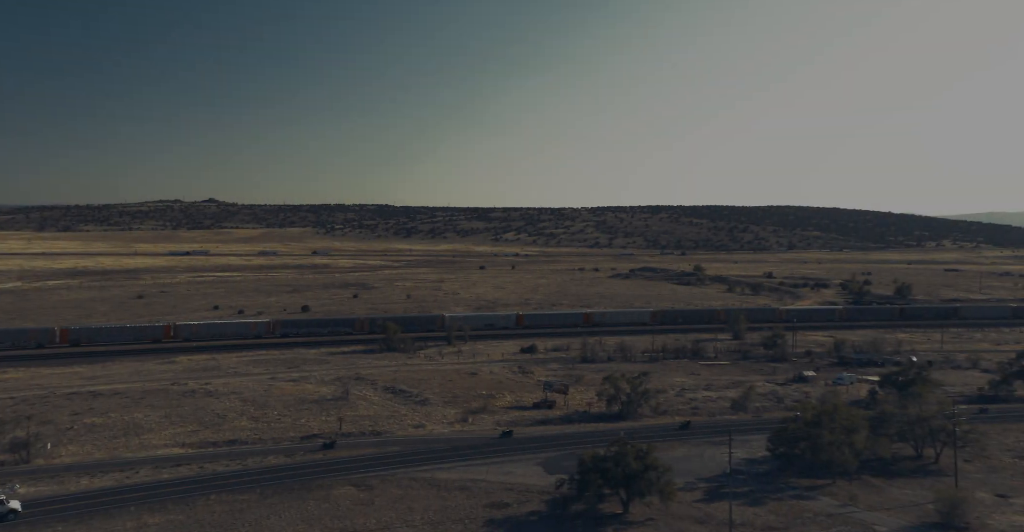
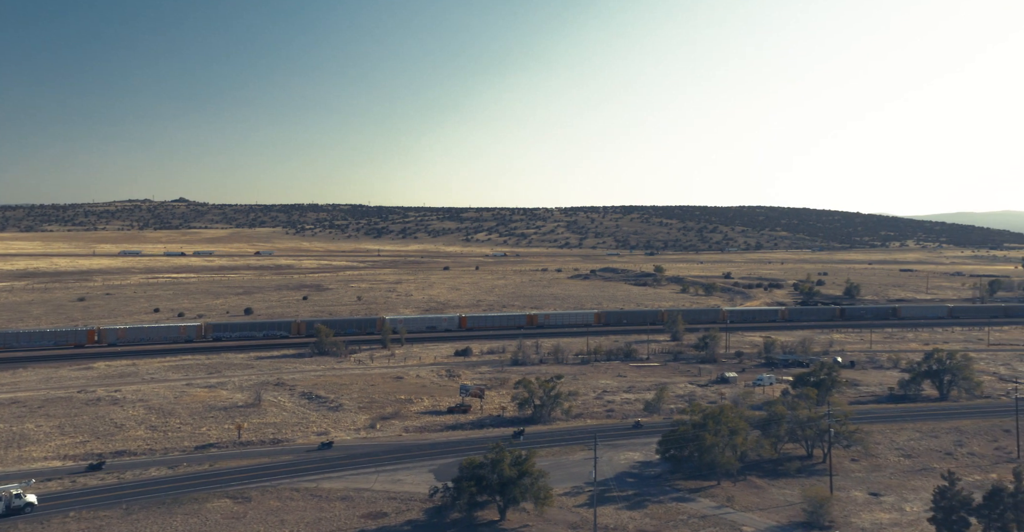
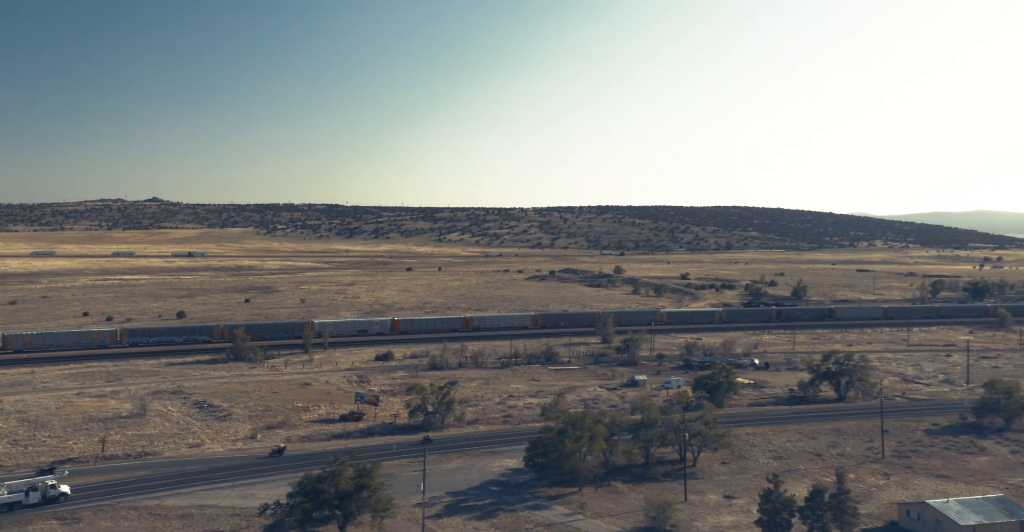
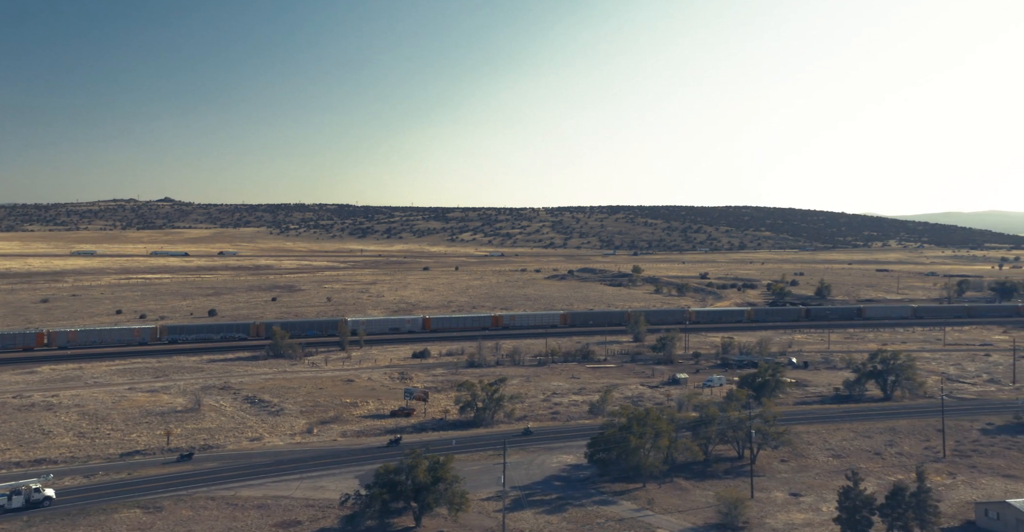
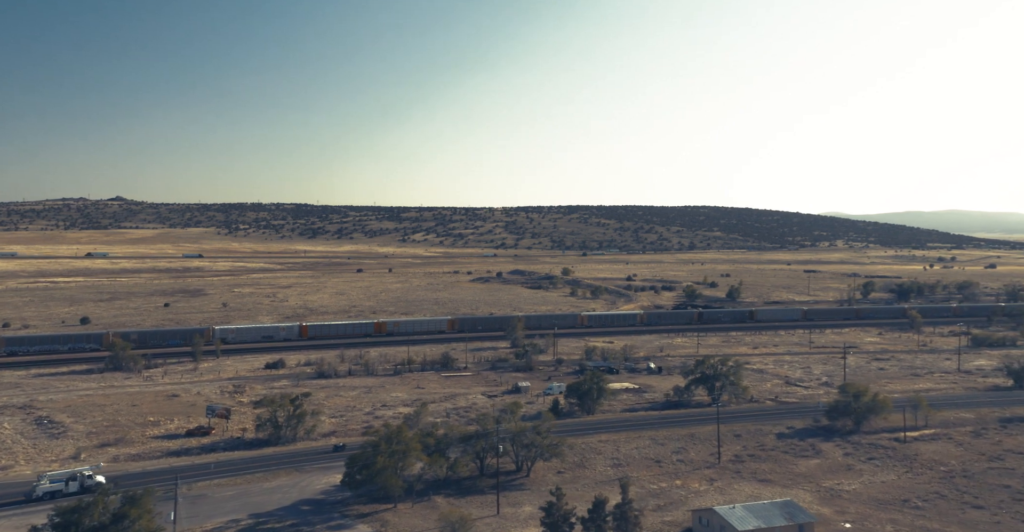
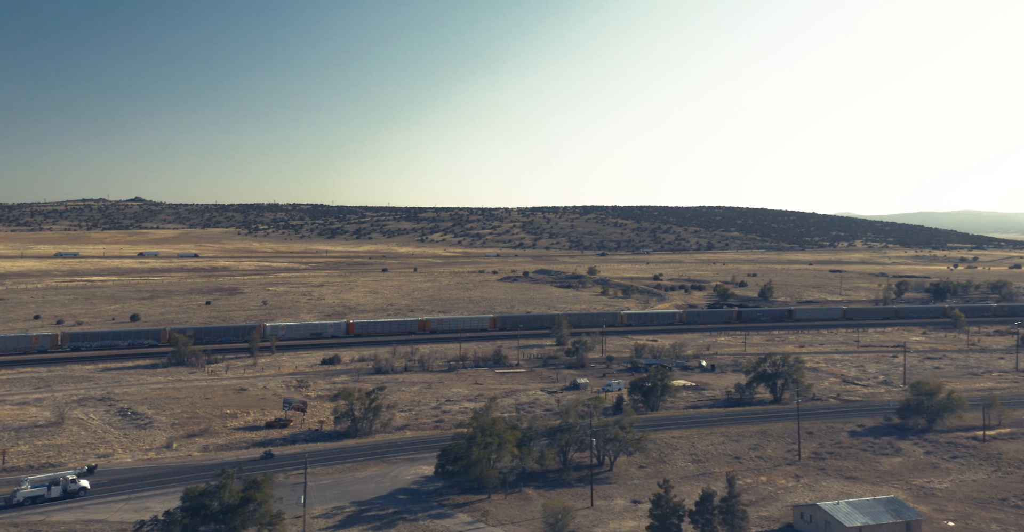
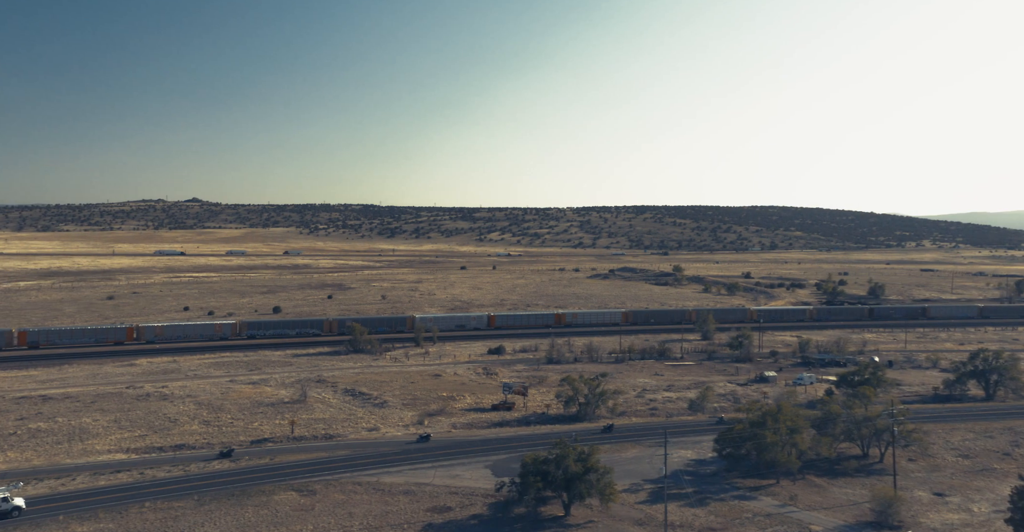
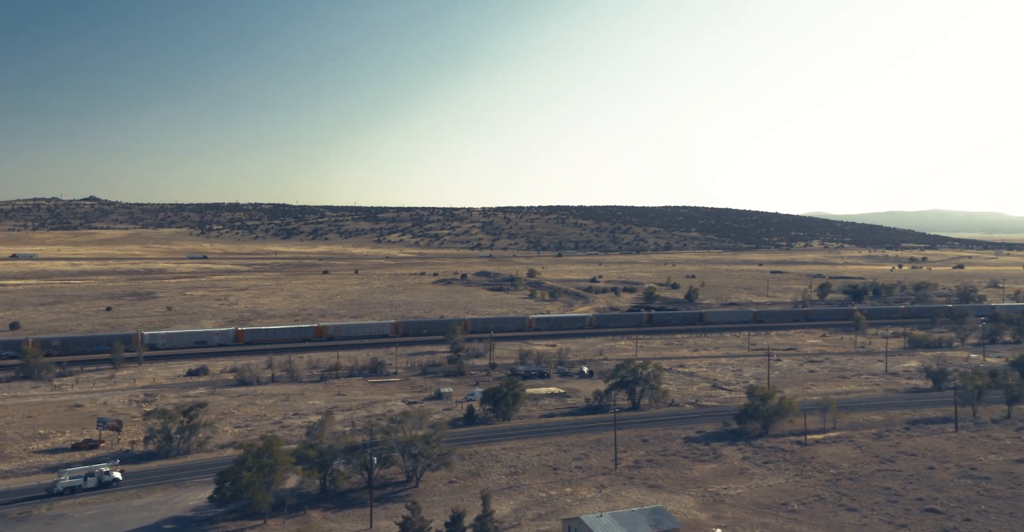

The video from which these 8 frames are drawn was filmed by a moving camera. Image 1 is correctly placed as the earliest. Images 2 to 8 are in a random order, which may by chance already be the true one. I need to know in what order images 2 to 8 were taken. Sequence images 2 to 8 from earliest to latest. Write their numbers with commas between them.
7, 2, 4, 3, 6, 5, 8
